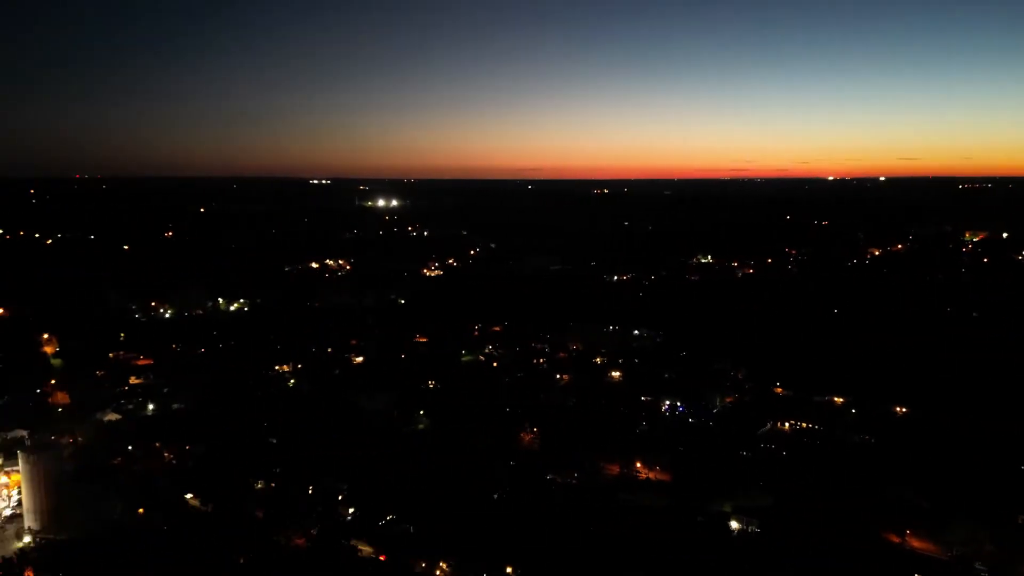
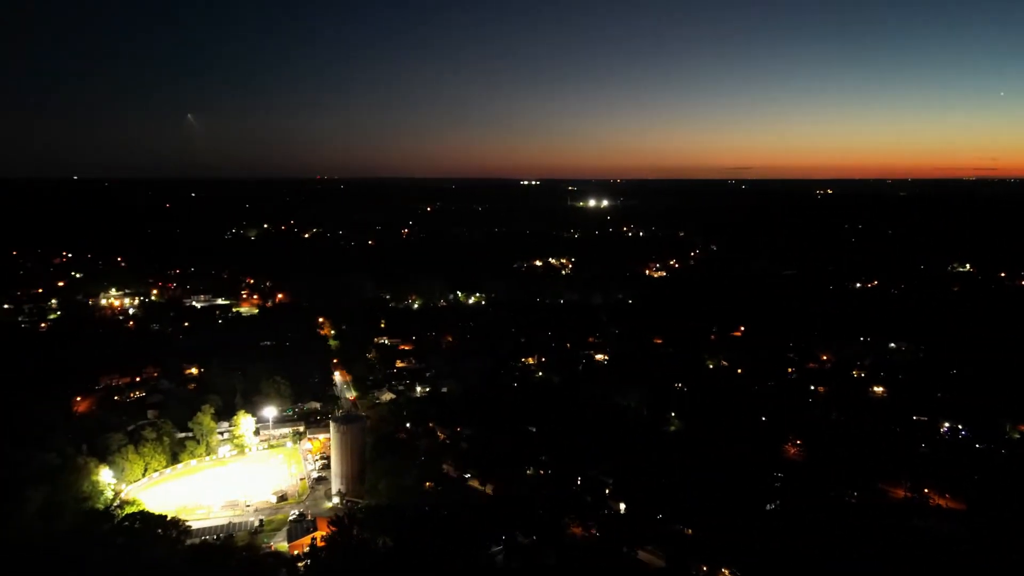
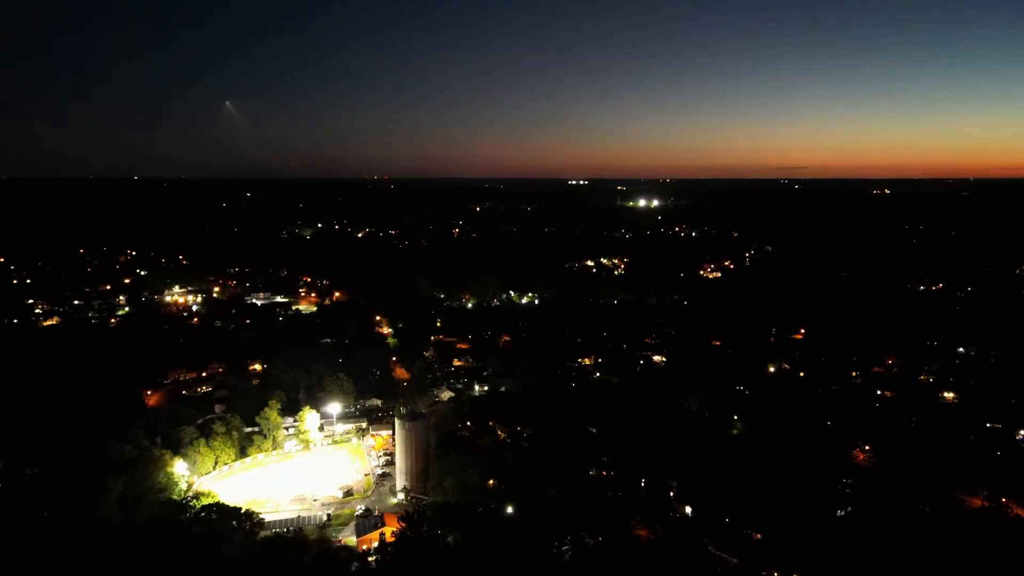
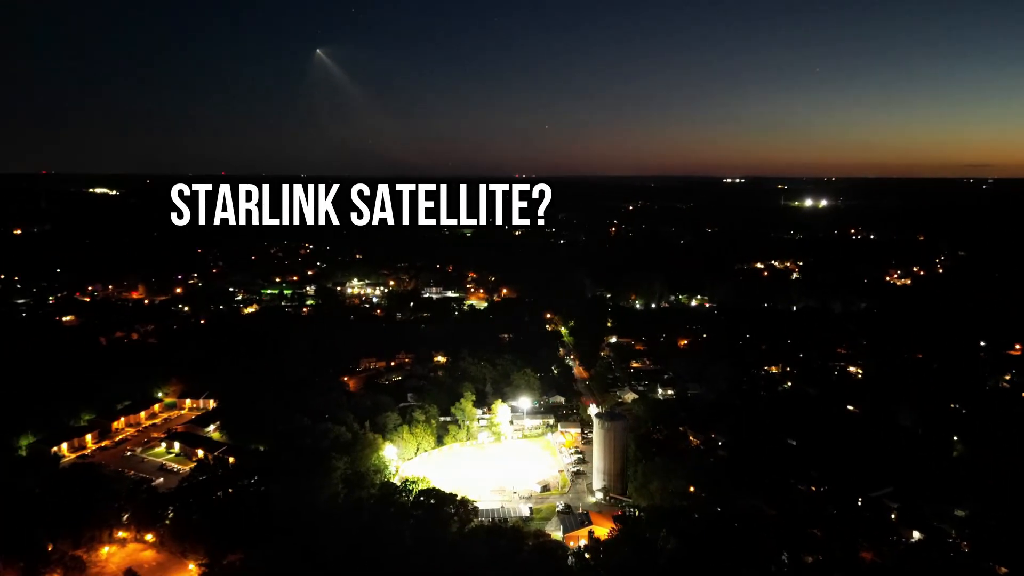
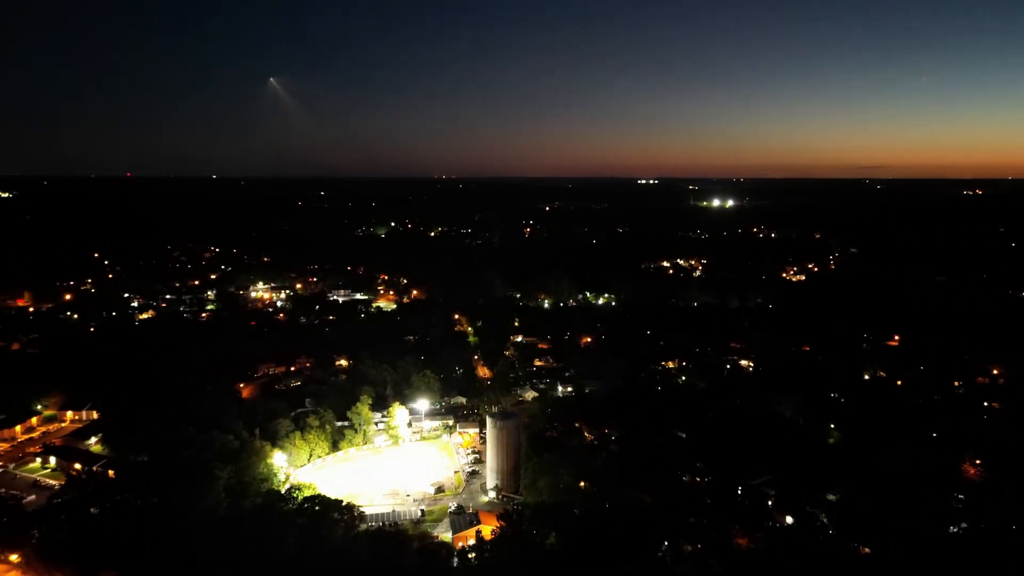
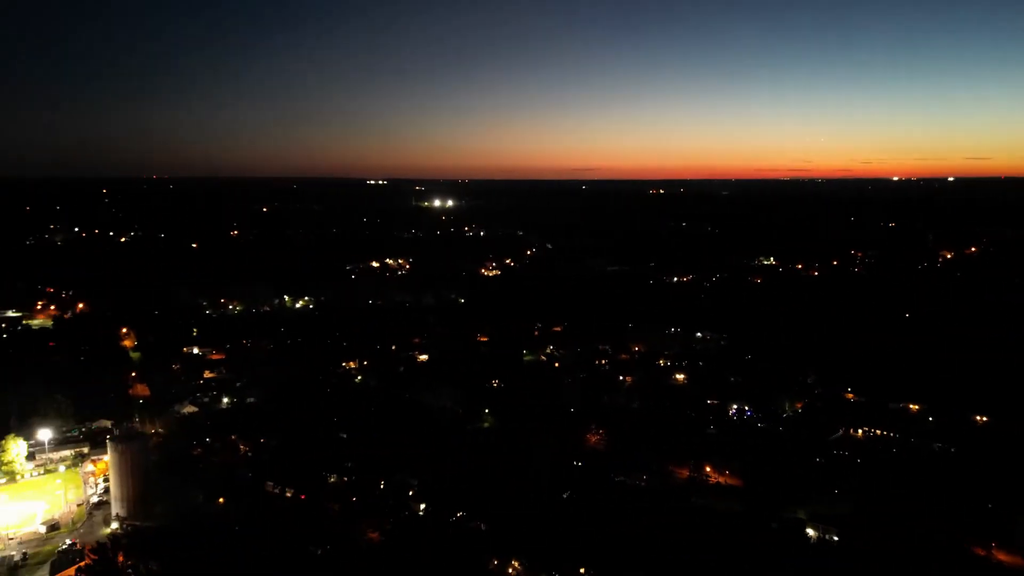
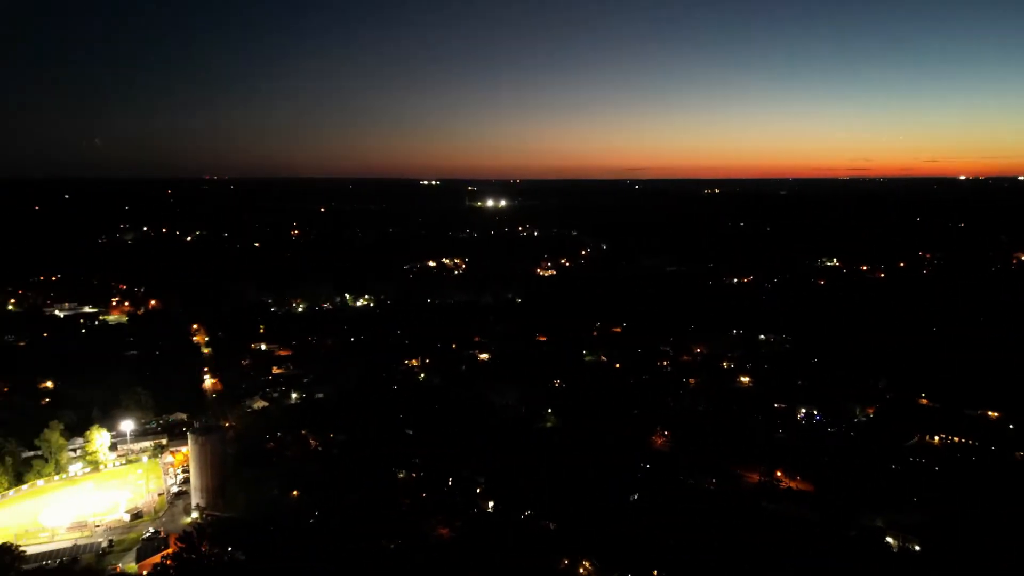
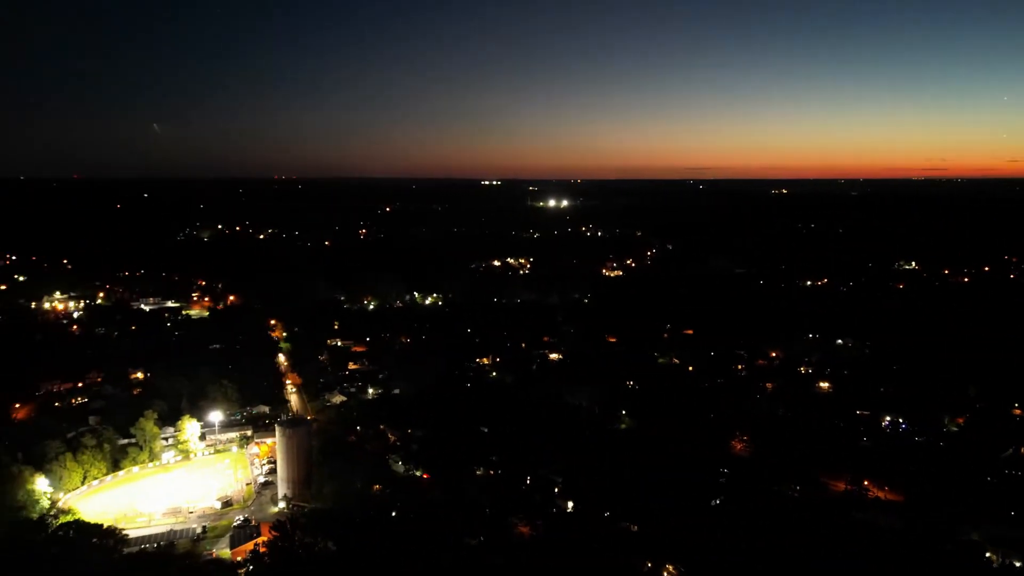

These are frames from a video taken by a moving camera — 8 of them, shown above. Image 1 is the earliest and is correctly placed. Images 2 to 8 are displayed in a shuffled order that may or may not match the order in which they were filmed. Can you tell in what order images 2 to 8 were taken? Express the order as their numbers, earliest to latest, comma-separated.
6, 7, 8, 2, 3, 5, 4
